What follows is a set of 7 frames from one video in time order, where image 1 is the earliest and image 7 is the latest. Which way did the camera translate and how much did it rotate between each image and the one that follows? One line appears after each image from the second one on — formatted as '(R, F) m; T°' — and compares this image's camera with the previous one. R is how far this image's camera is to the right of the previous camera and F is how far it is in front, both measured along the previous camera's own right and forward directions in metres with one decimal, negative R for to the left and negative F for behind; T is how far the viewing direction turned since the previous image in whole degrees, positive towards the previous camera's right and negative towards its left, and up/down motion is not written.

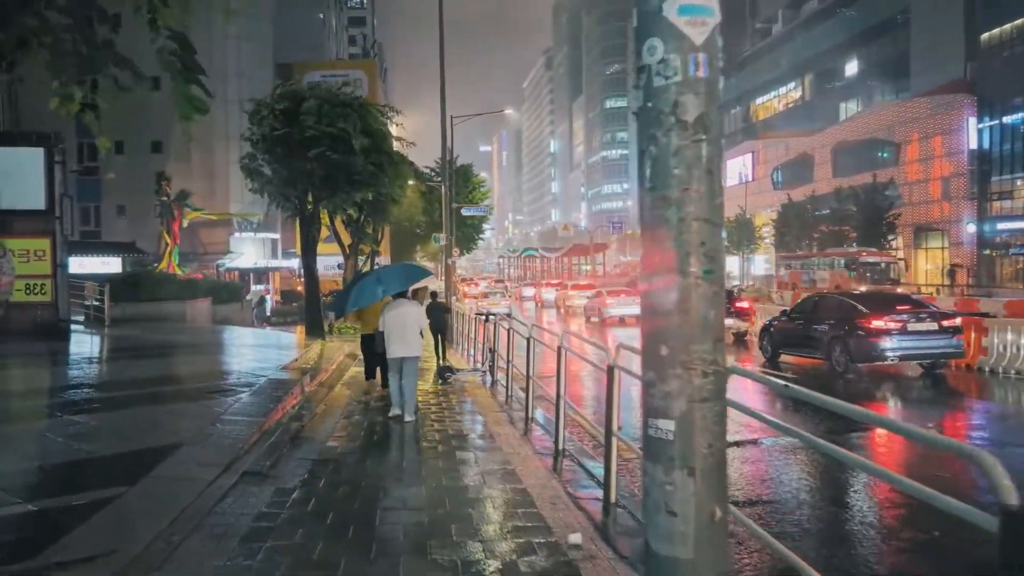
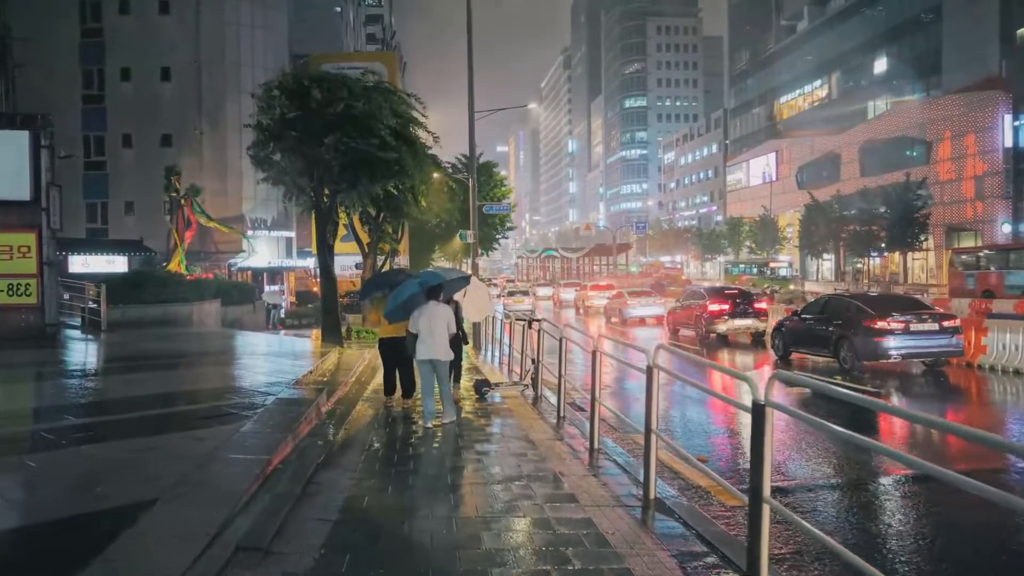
(-0.4, +1.7) m; -1°
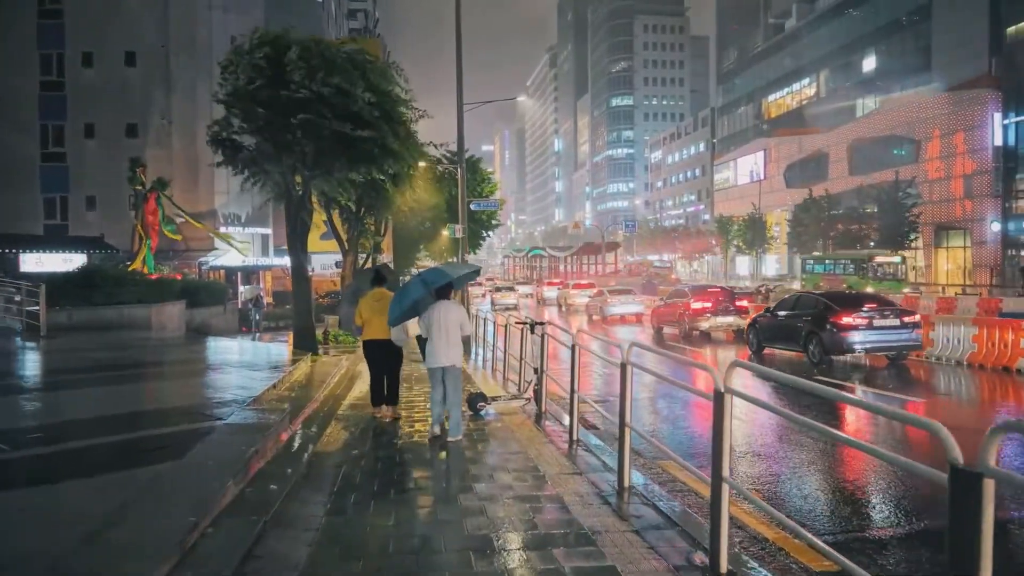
(-0.2, +1.7) m; +1°
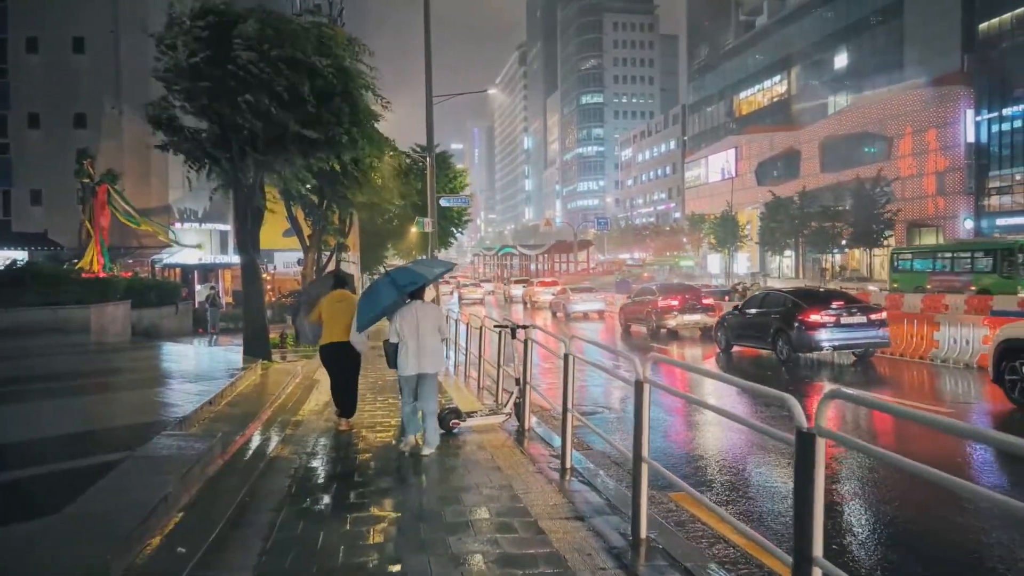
(-0.1, +1.4) m; +2°
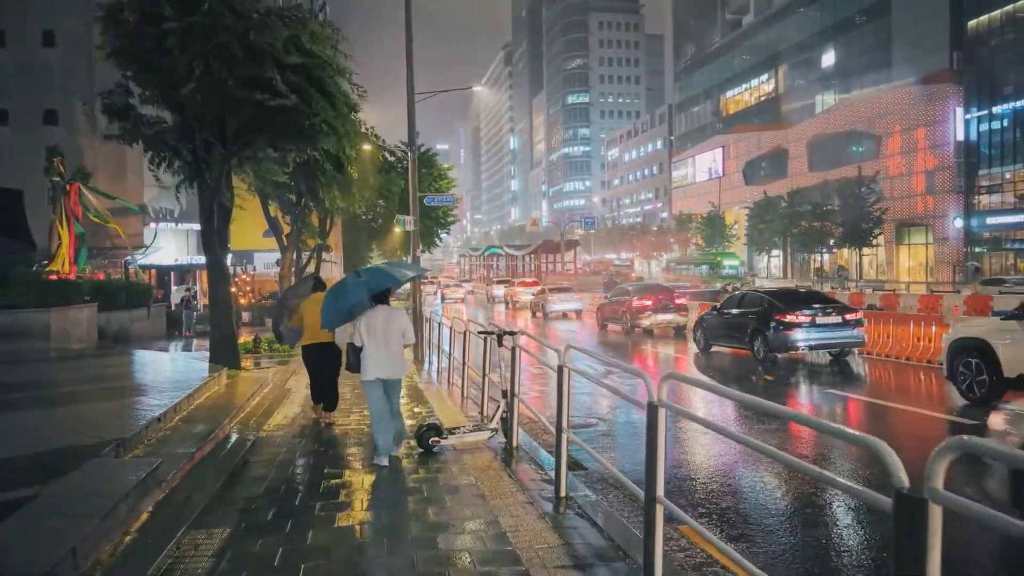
(0.0, +0.9) m; +1°
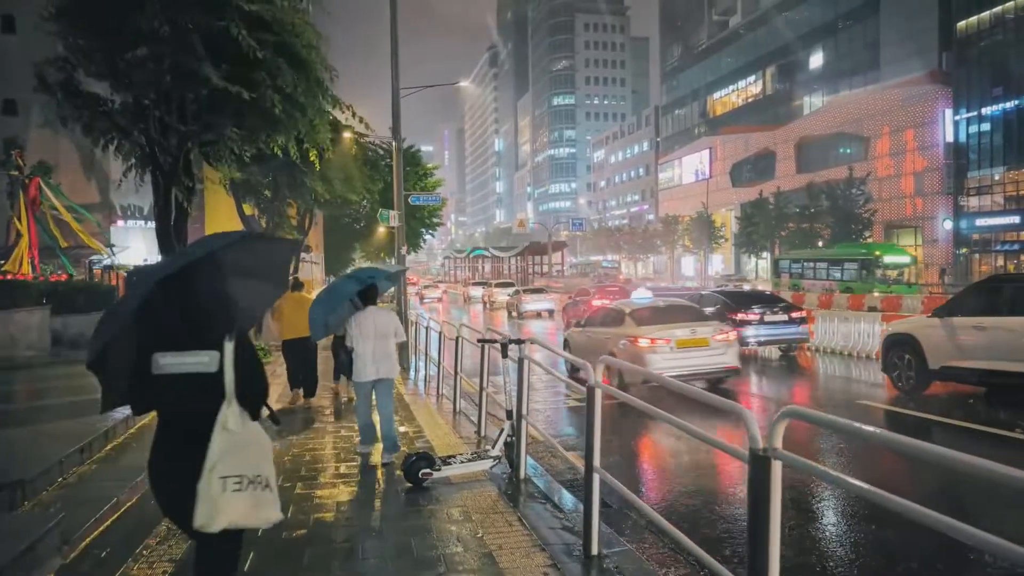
(-0.2, +1.4) m; +1°
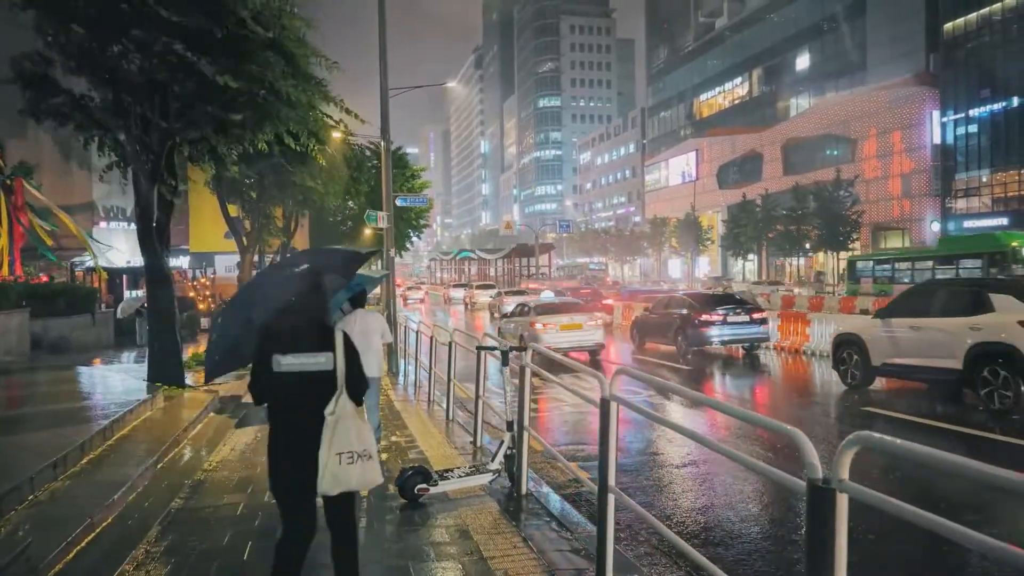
(-0.1, +0.4) m; +1°
